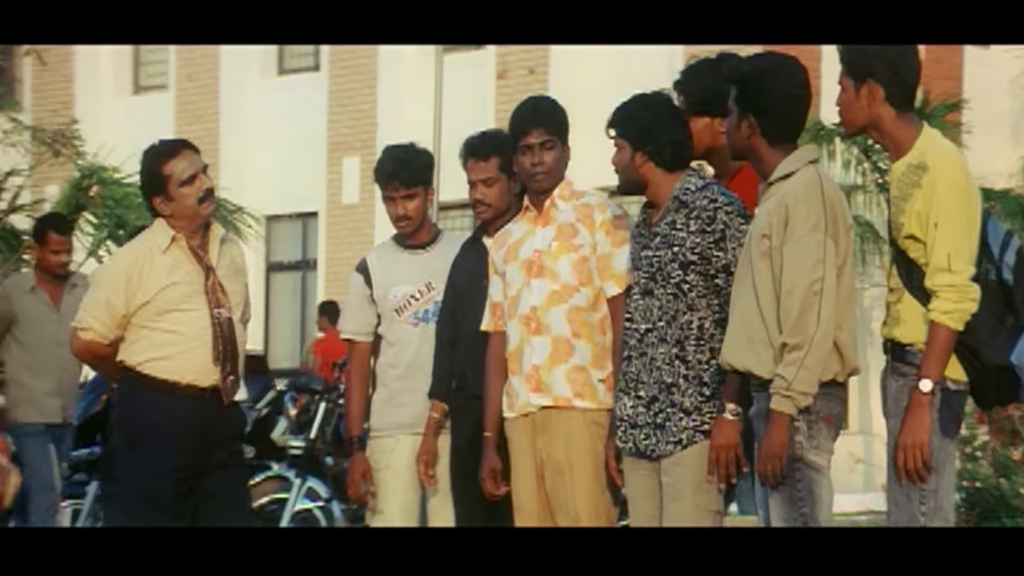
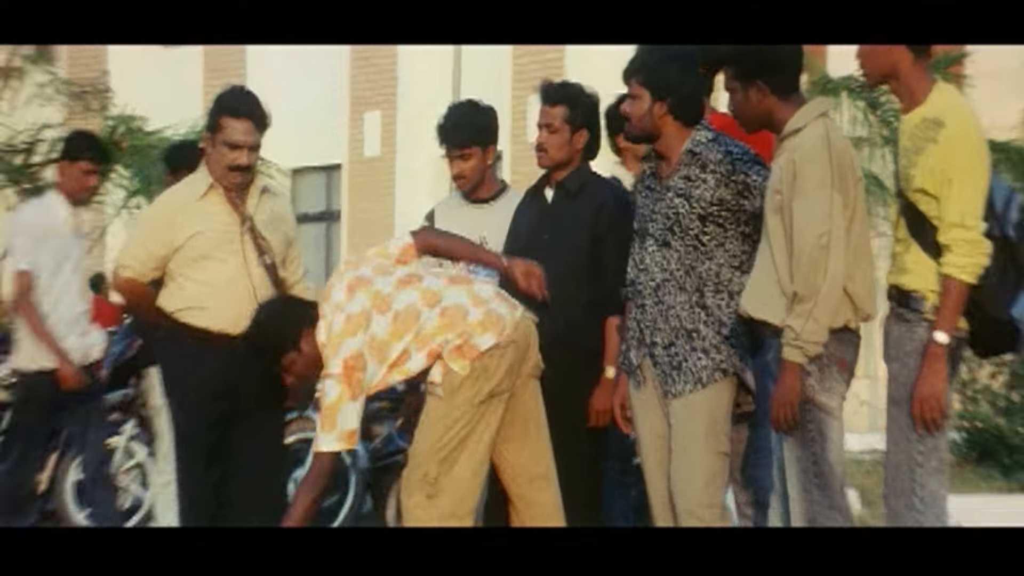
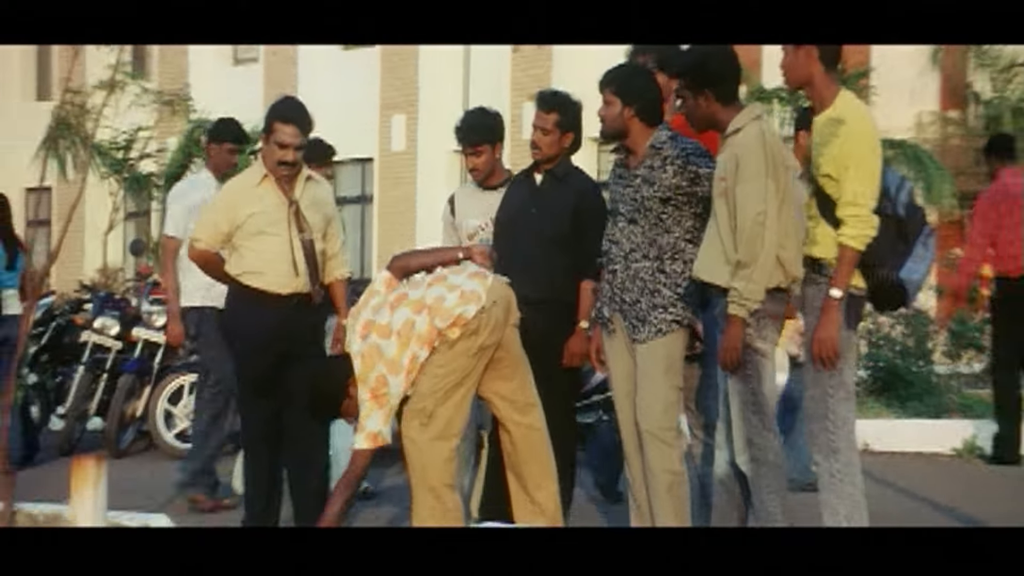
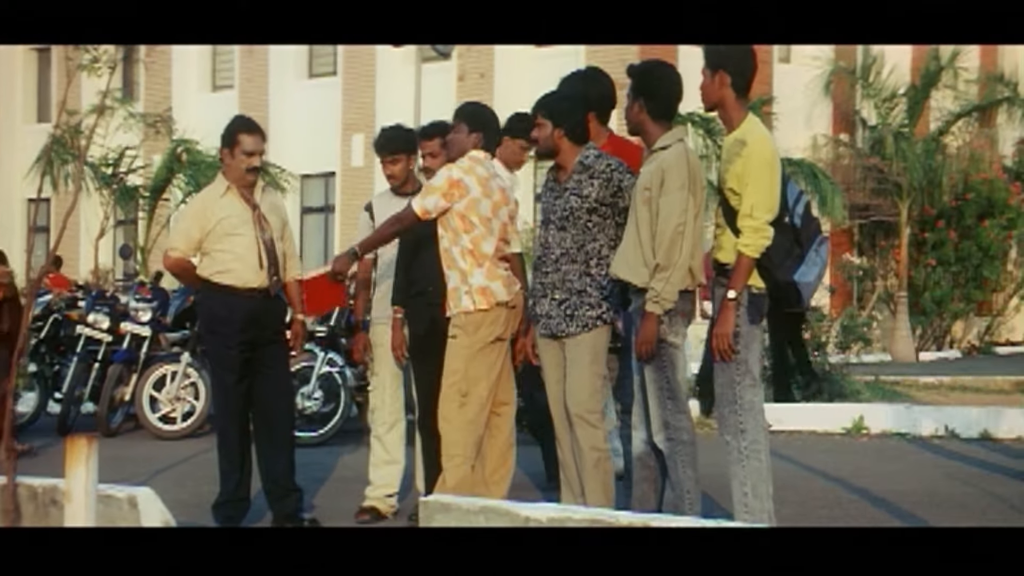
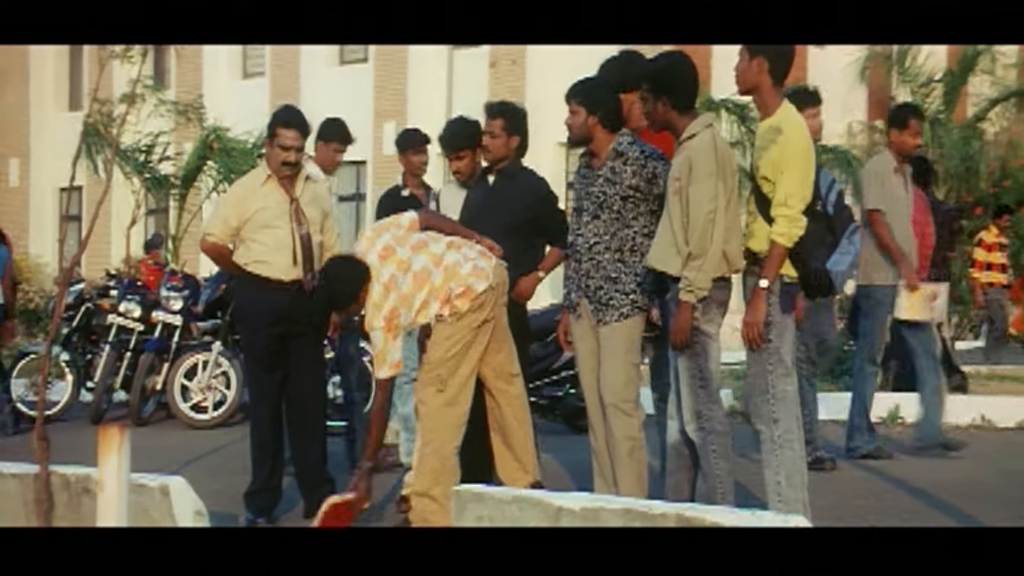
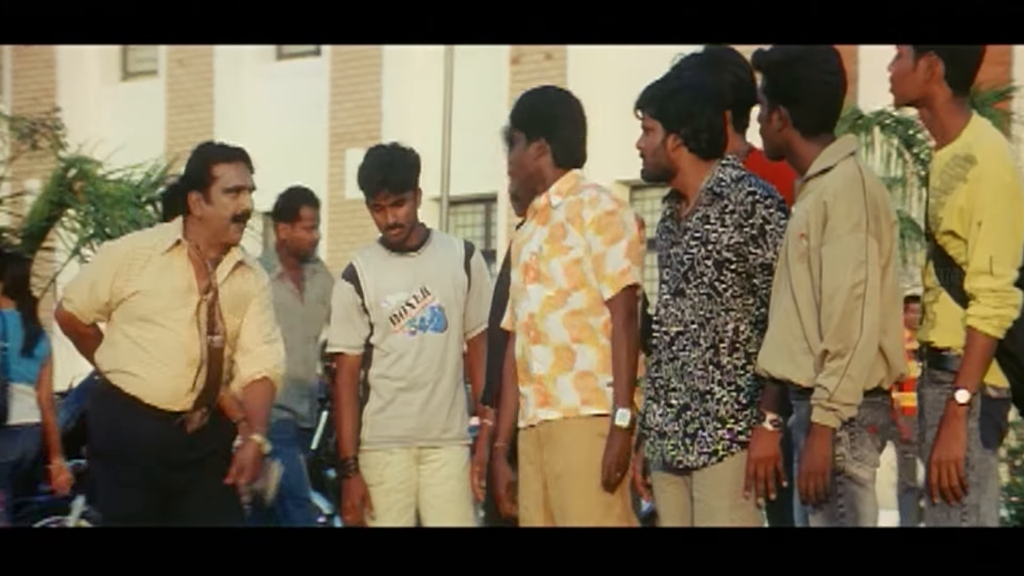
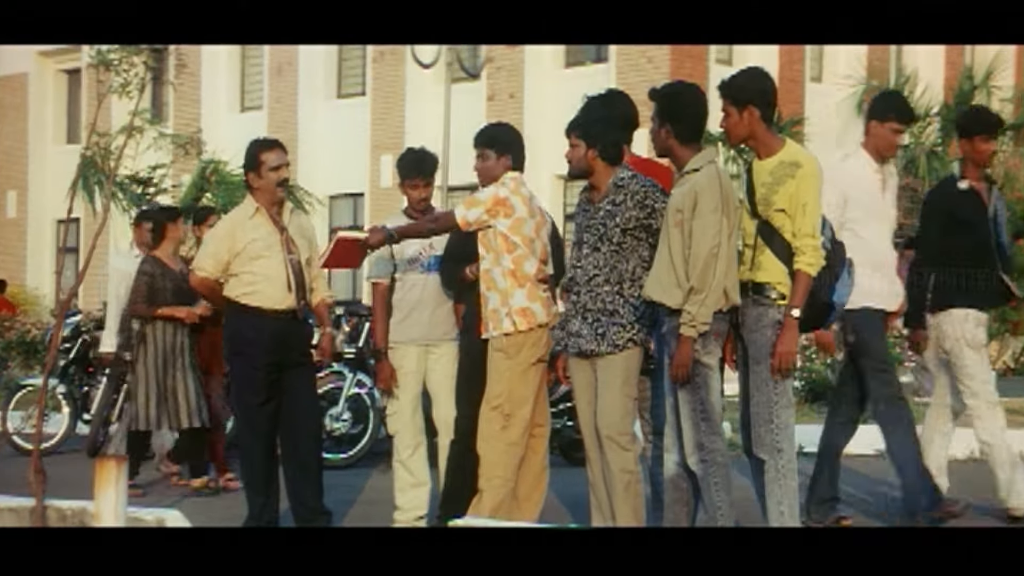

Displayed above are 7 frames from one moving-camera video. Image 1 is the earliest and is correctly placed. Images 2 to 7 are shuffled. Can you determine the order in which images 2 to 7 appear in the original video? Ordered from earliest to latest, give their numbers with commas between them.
6, 2, 3, 5, 4, 7
